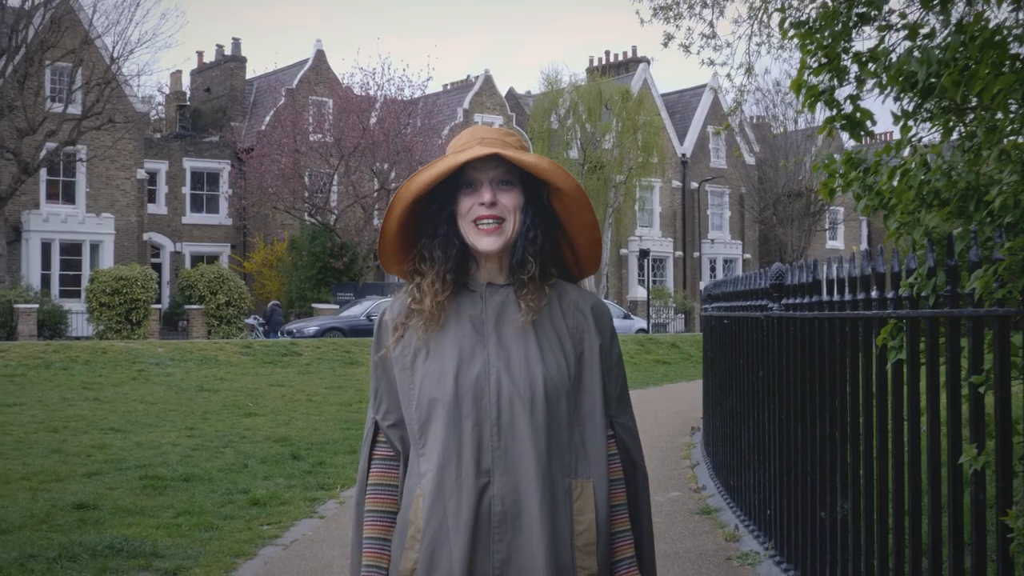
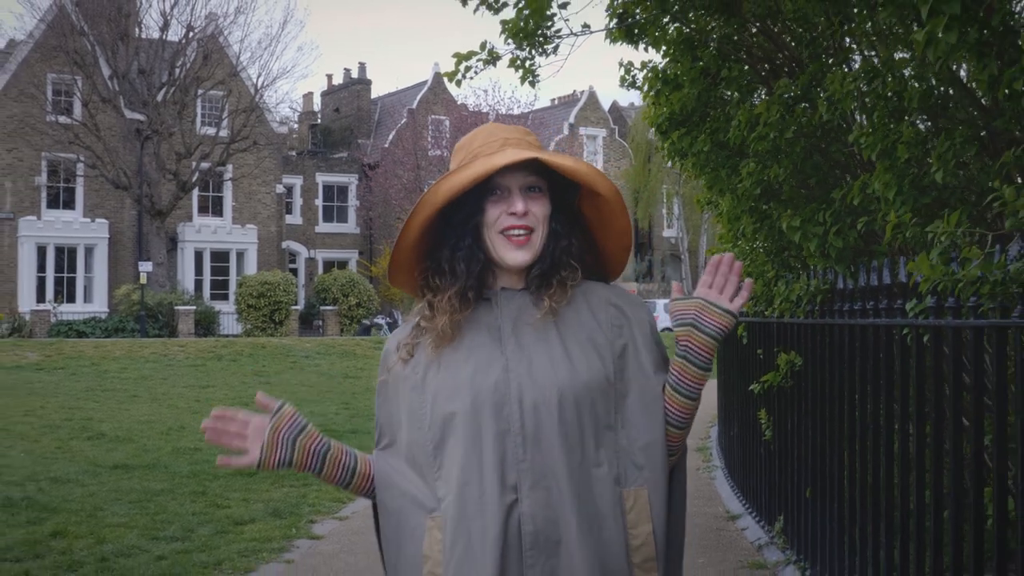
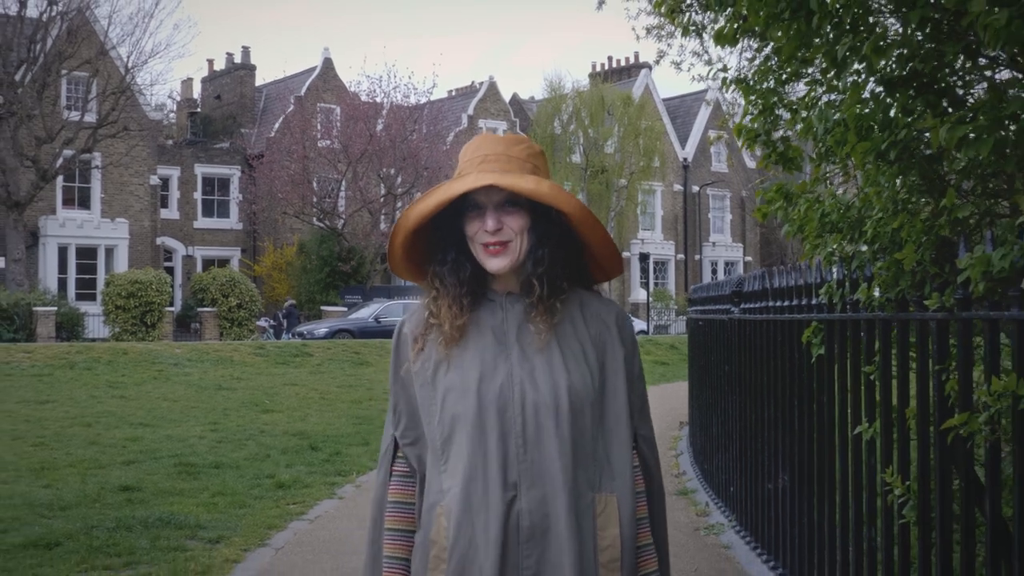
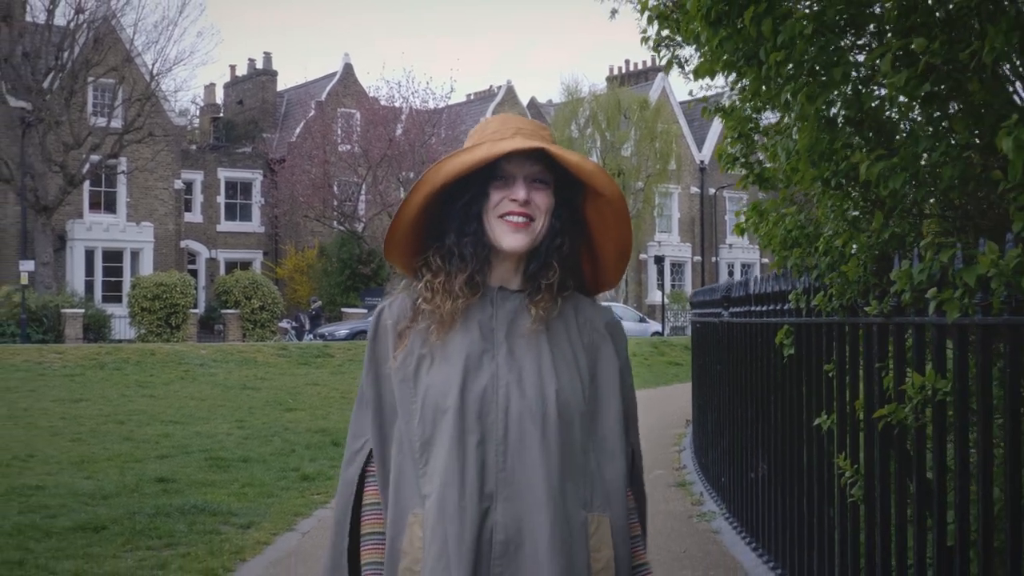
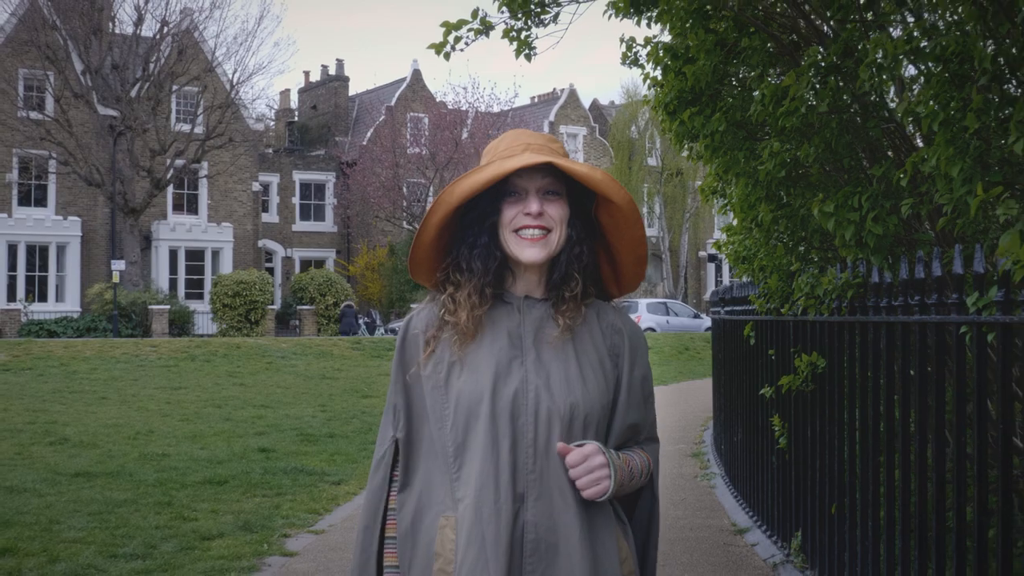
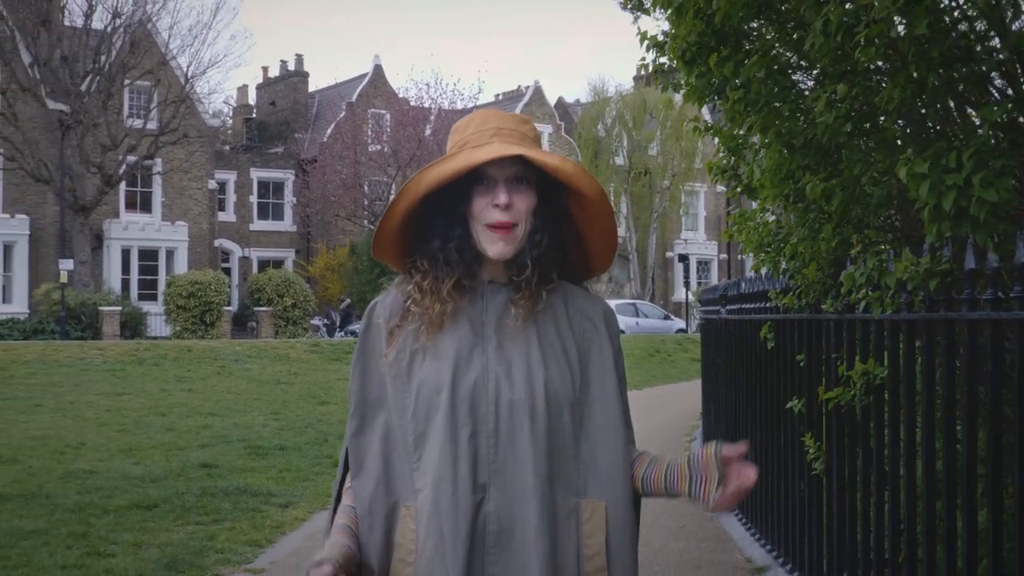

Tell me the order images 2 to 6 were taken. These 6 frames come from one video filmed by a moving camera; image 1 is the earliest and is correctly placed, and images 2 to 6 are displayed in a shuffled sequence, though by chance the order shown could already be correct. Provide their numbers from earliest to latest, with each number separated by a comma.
3, 4, 6, 5, 2
